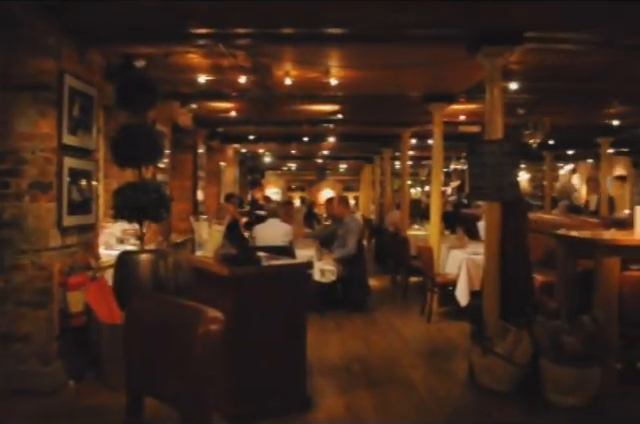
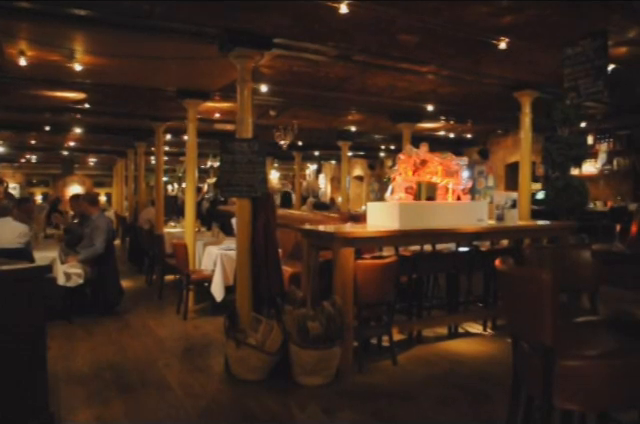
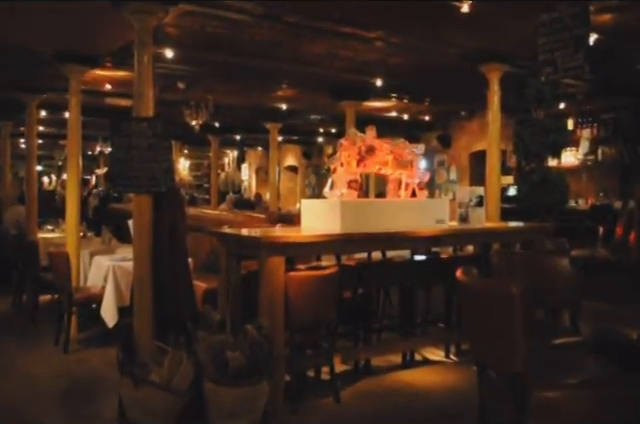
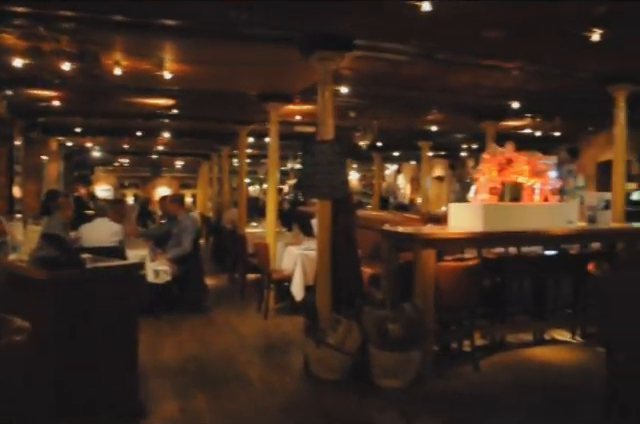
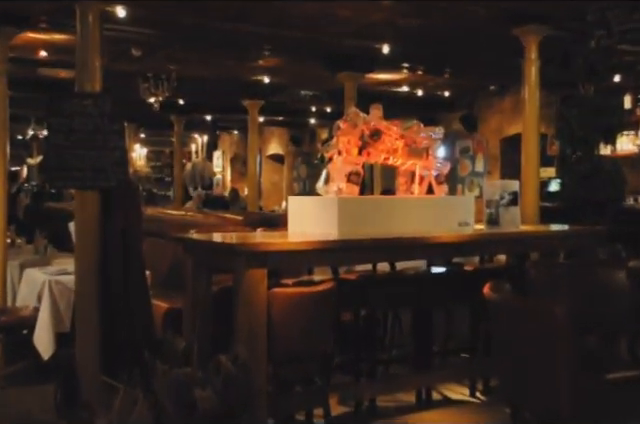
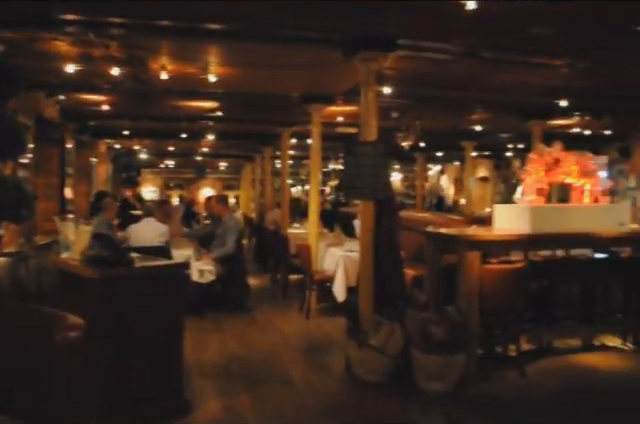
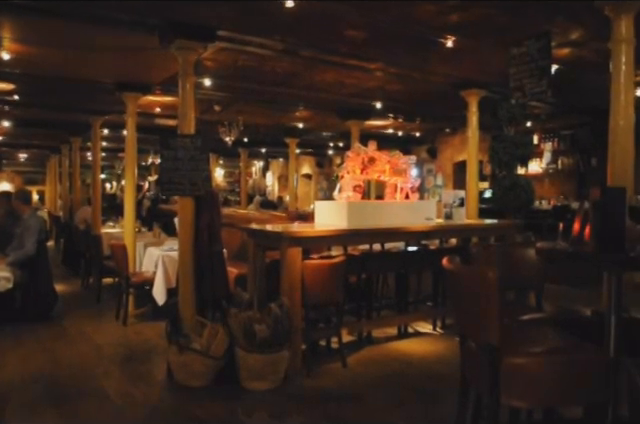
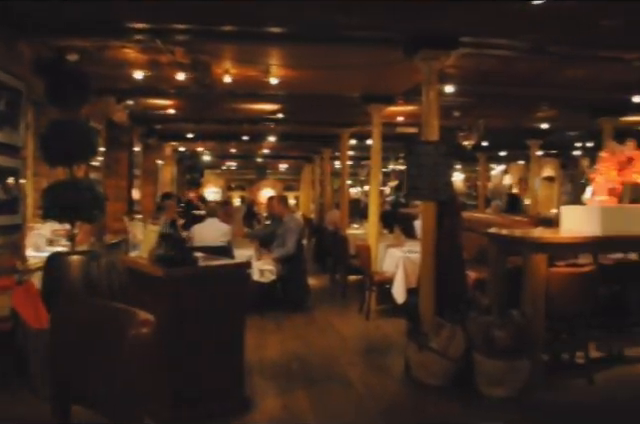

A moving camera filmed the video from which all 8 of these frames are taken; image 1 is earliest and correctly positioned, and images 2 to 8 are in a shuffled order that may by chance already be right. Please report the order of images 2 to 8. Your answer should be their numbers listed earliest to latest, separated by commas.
8, 6, 4, 2, 7, 3, 5
